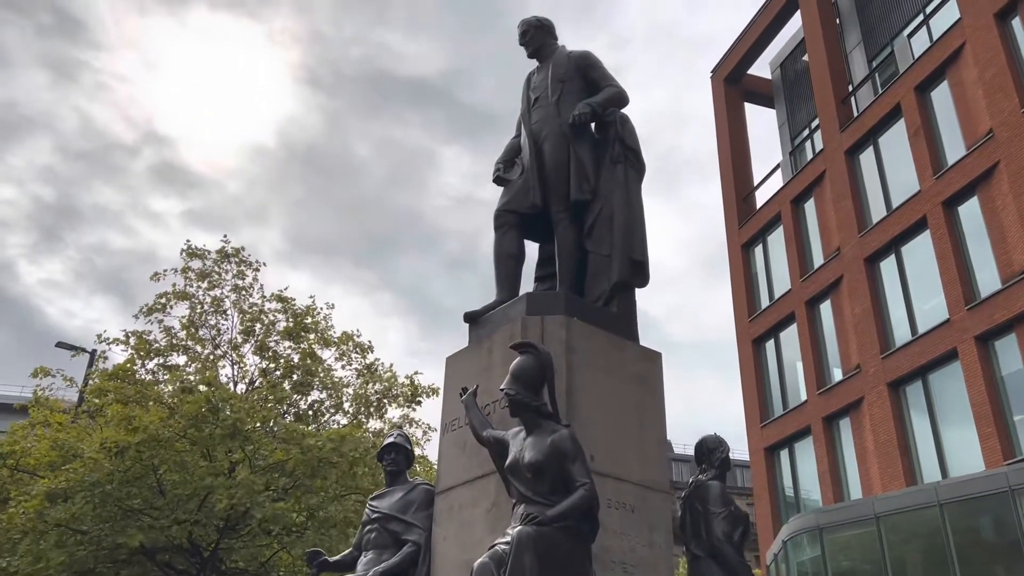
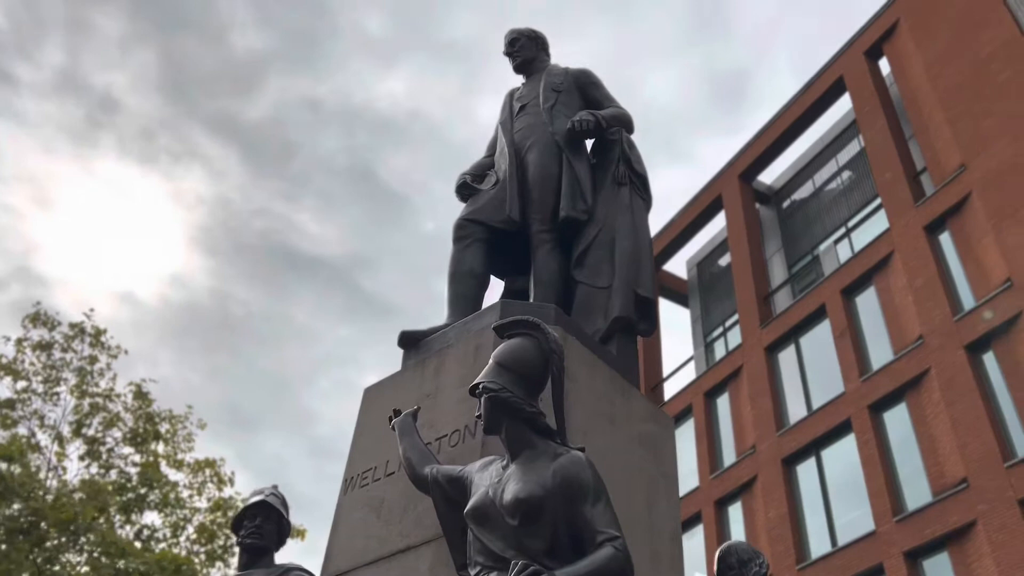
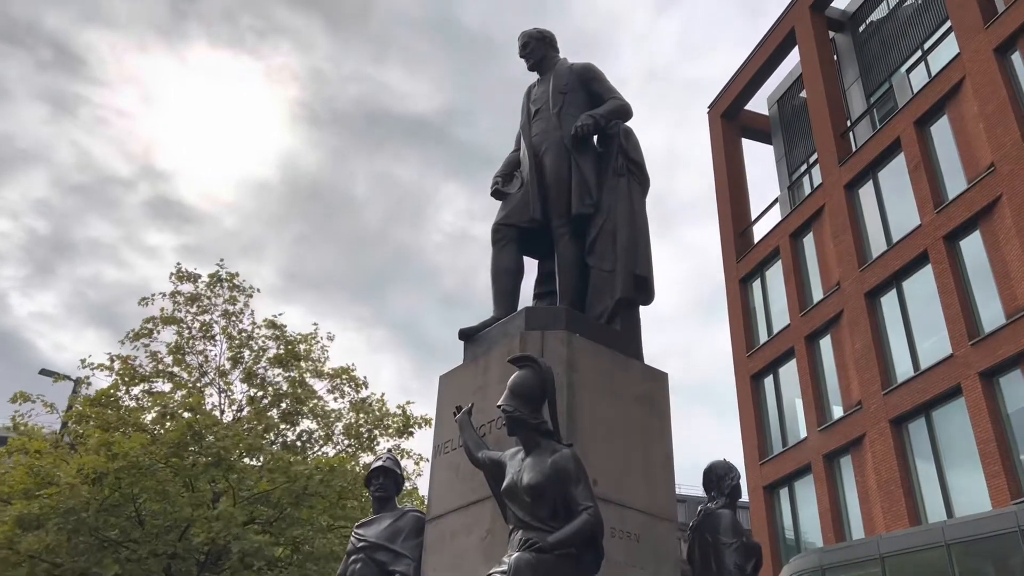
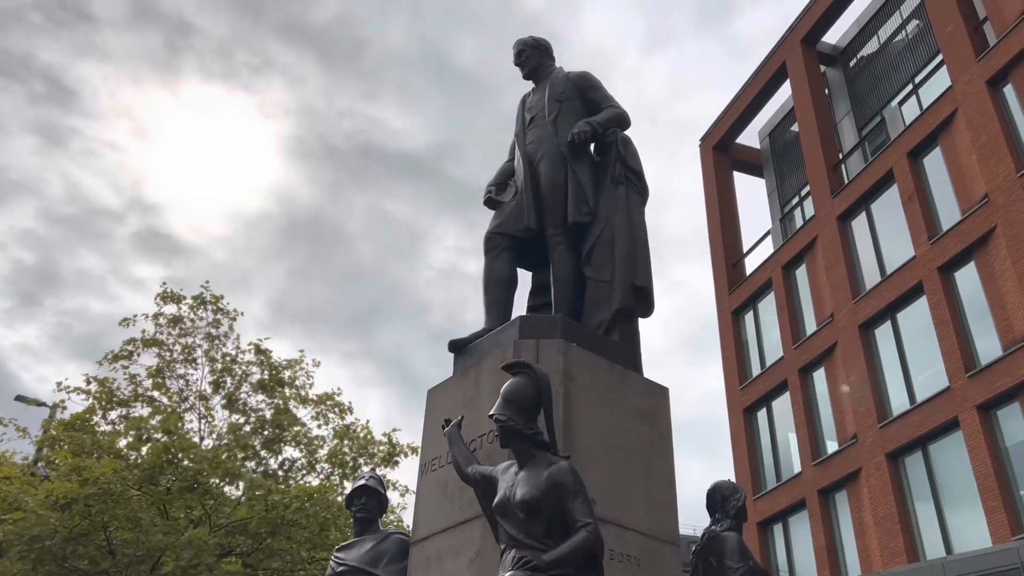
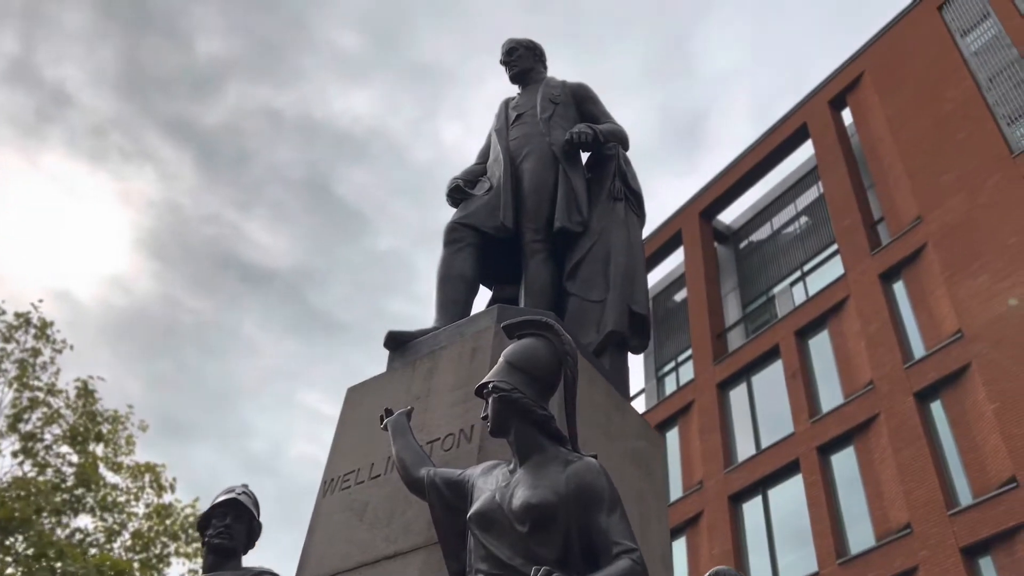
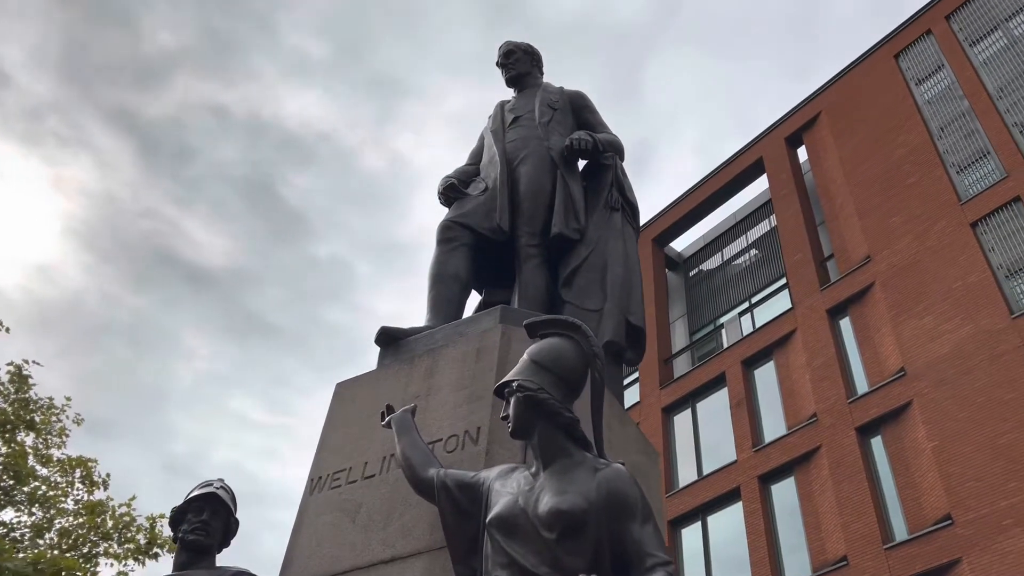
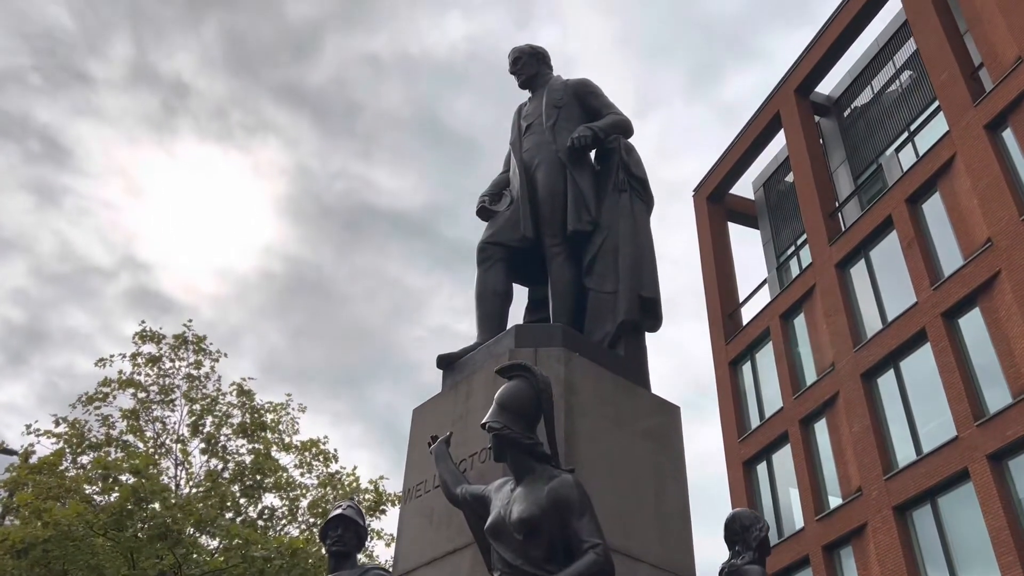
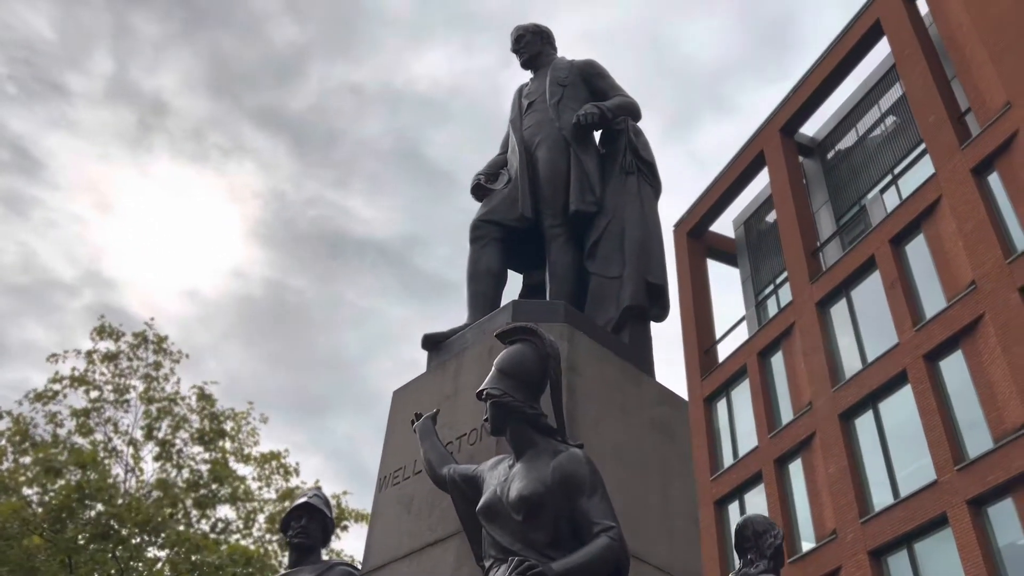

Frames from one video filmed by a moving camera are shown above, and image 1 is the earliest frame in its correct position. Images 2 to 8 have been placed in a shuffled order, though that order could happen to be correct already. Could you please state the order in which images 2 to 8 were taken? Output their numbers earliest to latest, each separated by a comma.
3, 4, 7, 8, 2, 5, 6
